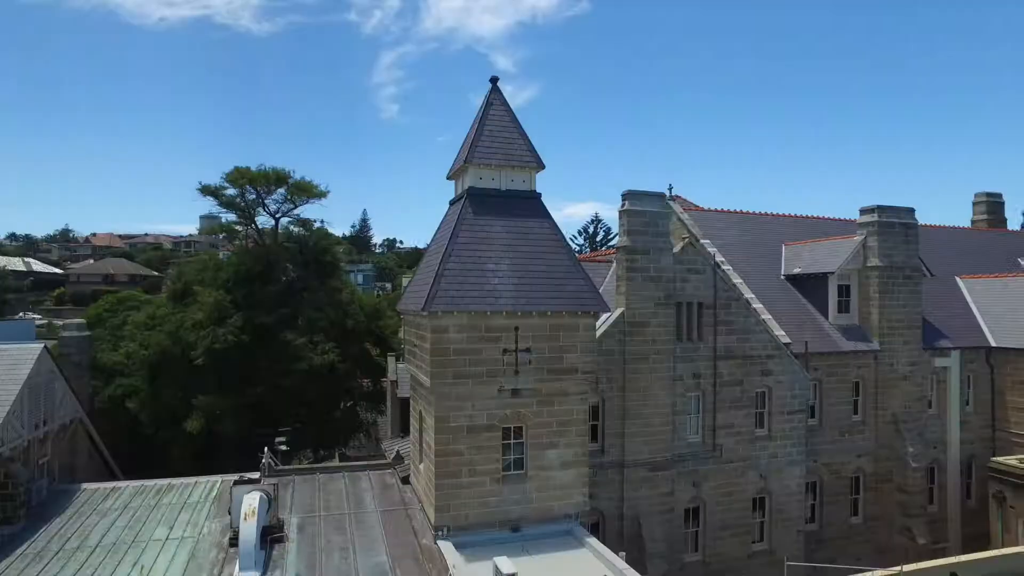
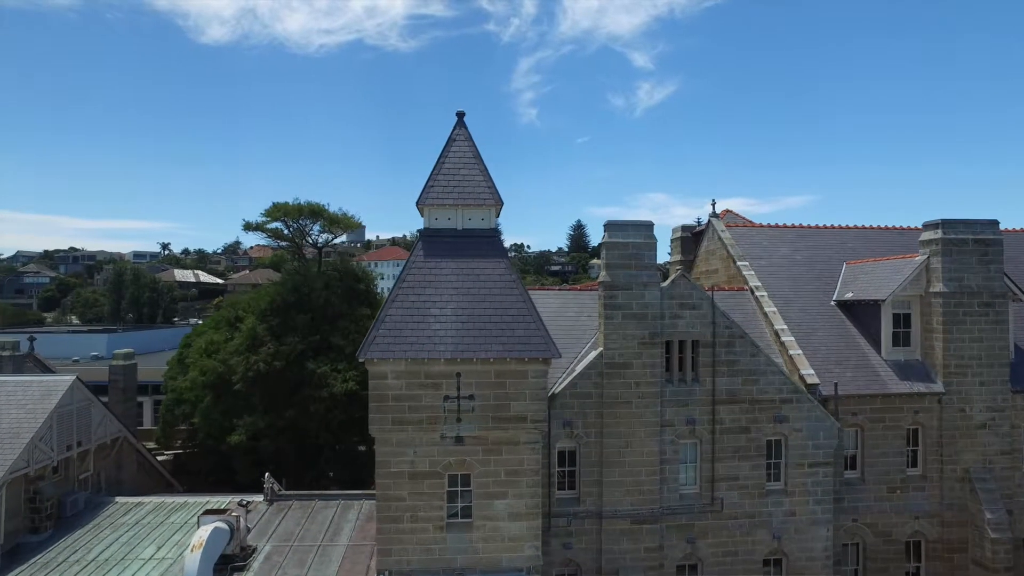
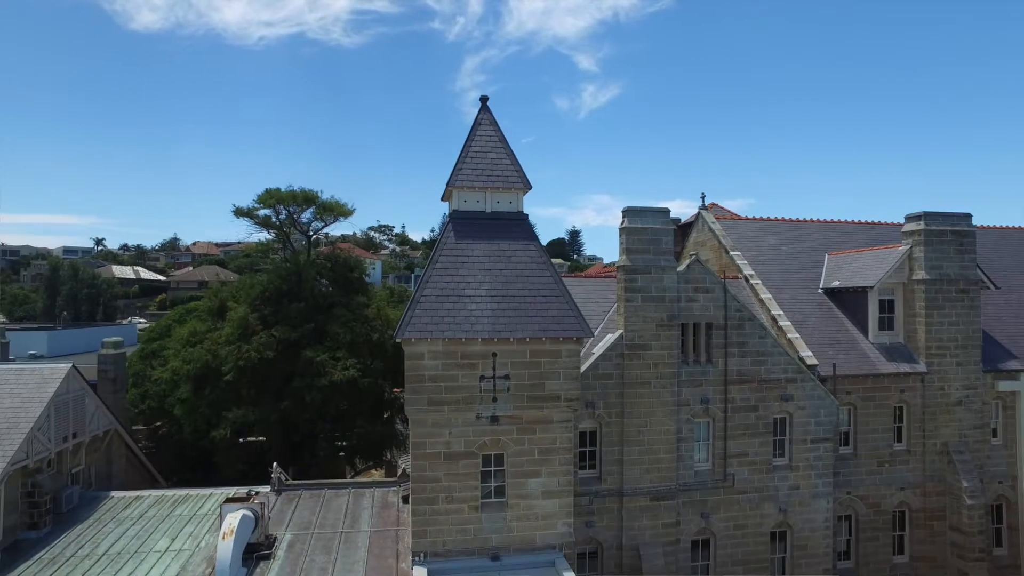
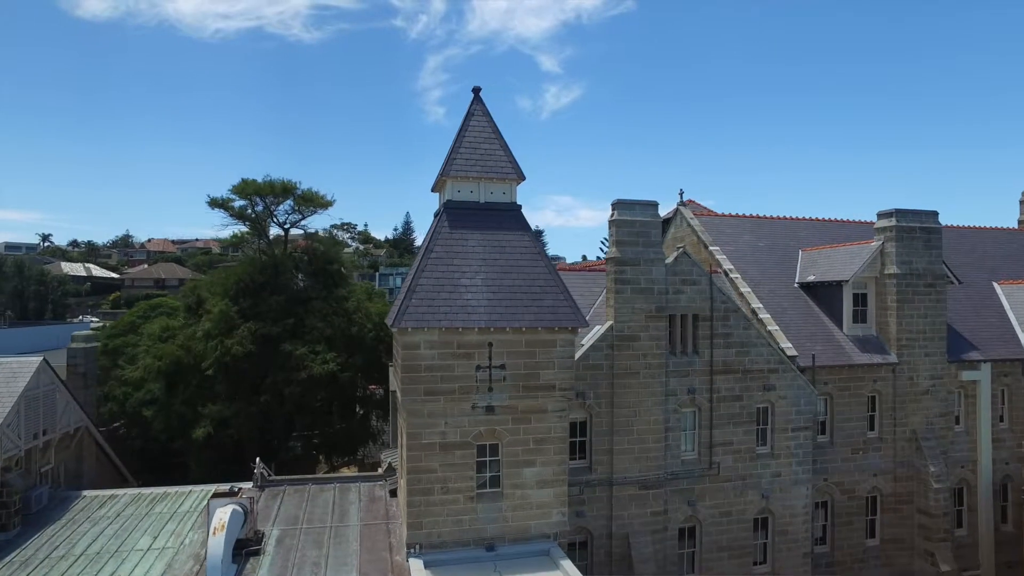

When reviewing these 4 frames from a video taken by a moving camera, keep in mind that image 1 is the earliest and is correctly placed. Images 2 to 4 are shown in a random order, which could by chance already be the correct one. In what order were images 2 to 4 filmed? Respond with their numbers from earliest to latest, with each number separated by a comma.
4, 3, 2
